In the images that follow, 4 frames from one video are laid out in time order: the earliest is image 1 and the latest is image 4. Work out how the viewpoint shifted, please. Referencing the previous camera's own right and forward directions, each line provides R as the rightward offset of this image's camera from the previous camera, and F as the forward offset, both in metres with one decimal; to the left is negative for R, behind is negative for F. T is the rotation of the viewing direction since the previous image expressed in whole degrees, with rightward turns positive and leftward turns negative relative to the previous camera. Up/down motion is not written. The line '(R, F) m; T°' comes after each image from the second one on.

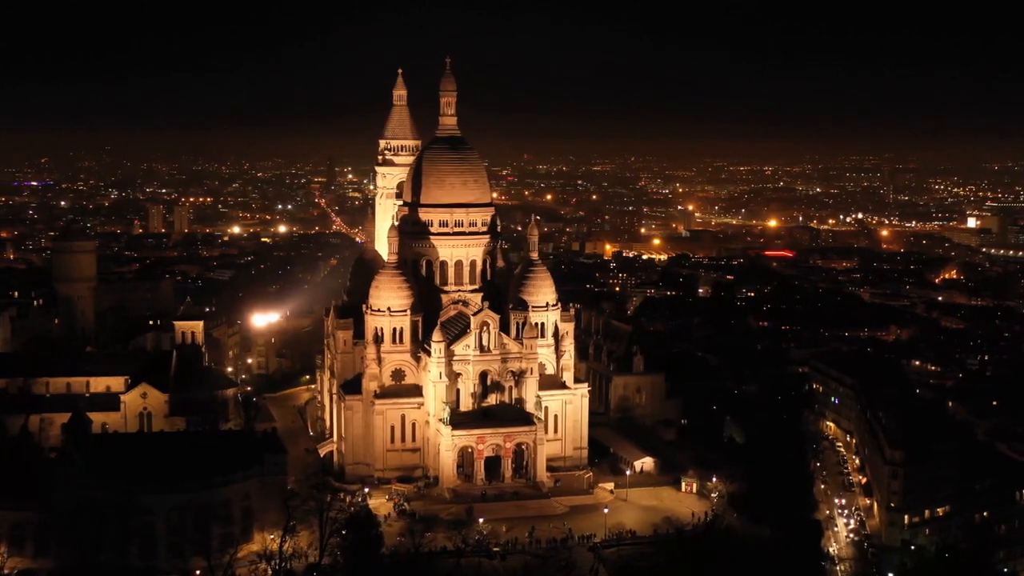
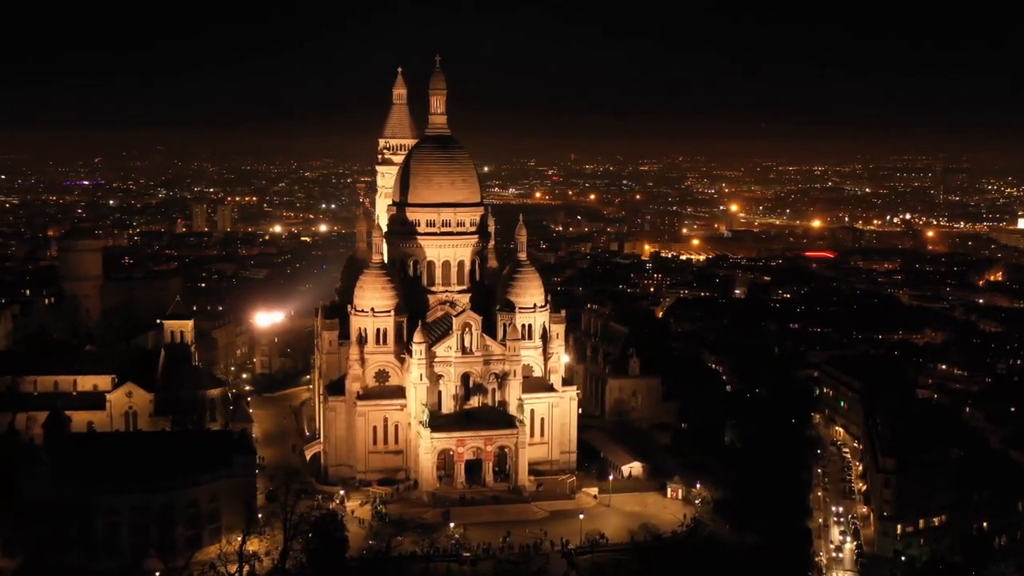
(+1.8, +0.5) m; -3°
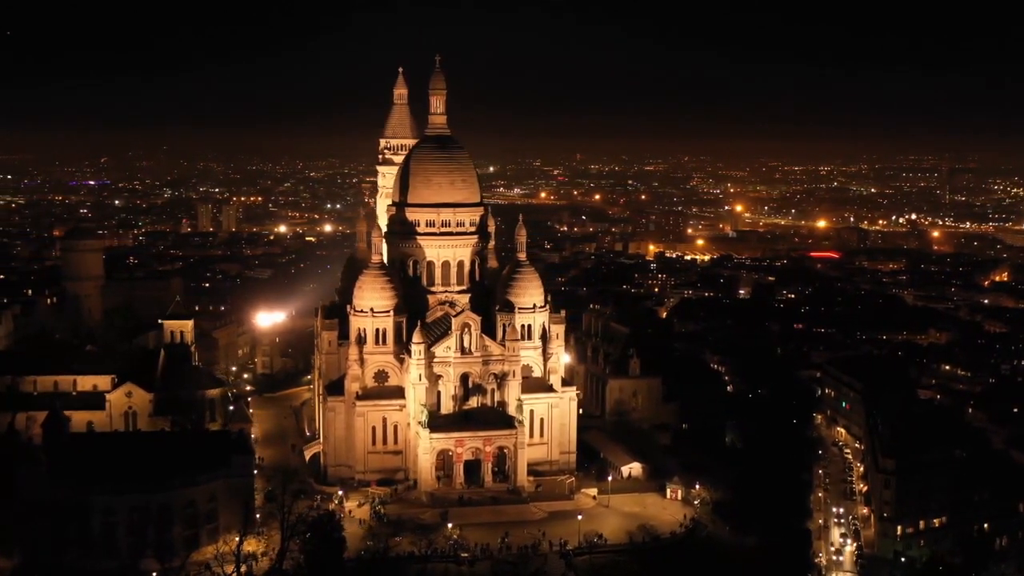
(+0.2, 0.0) m; 0°
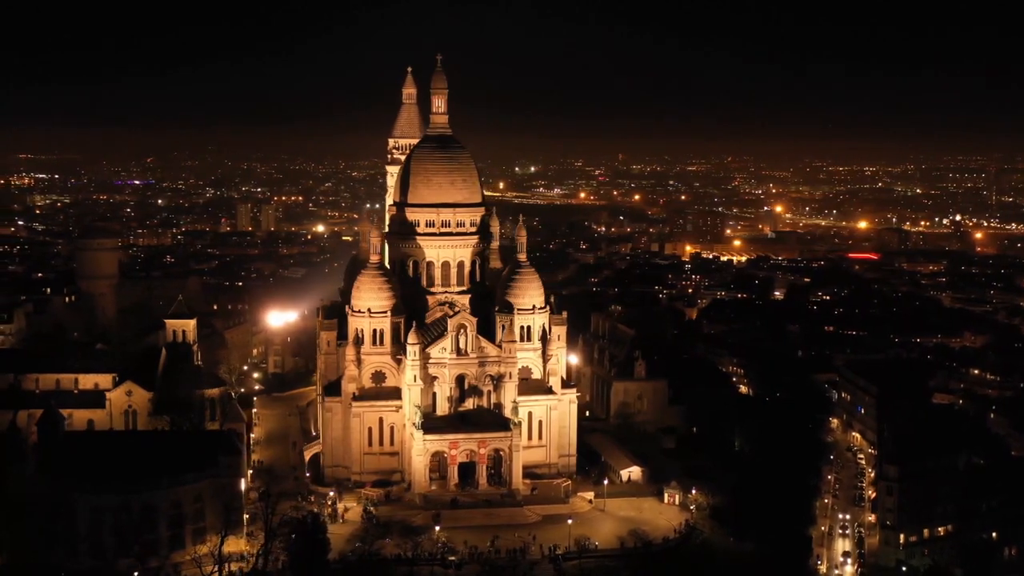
(+1.3, +0.3) m; -2°
